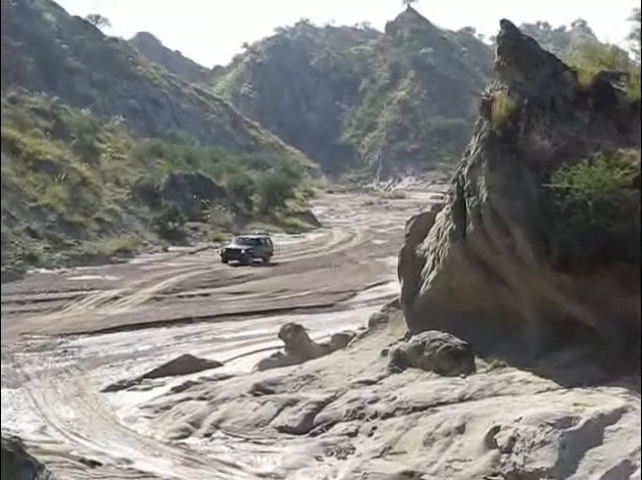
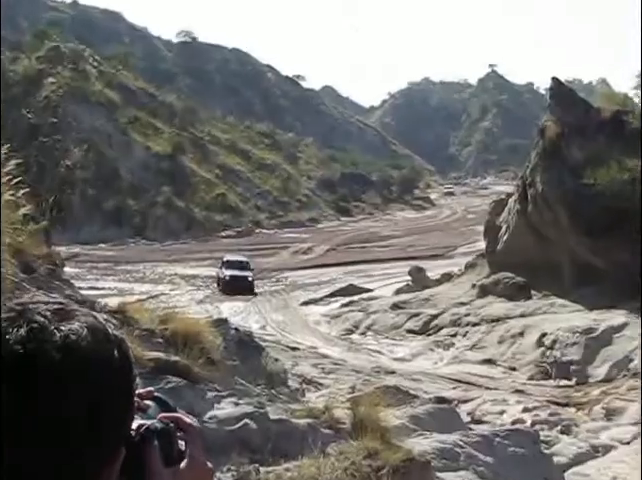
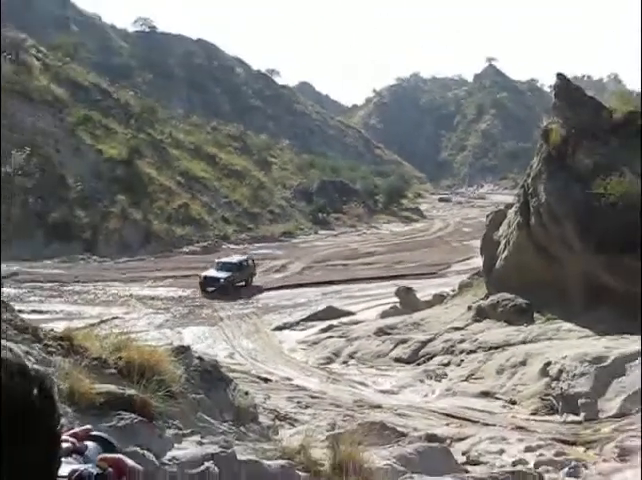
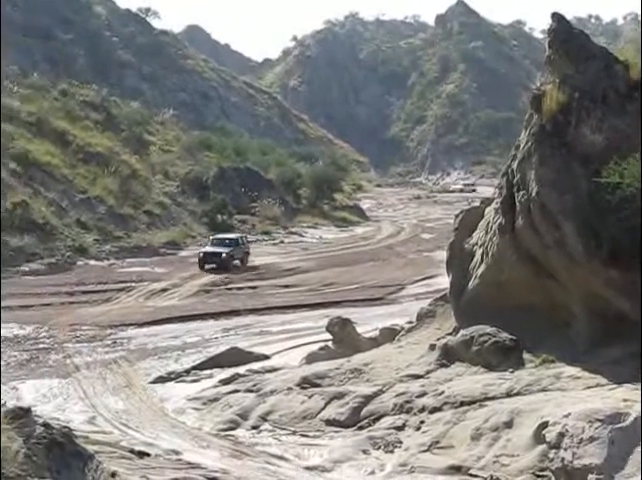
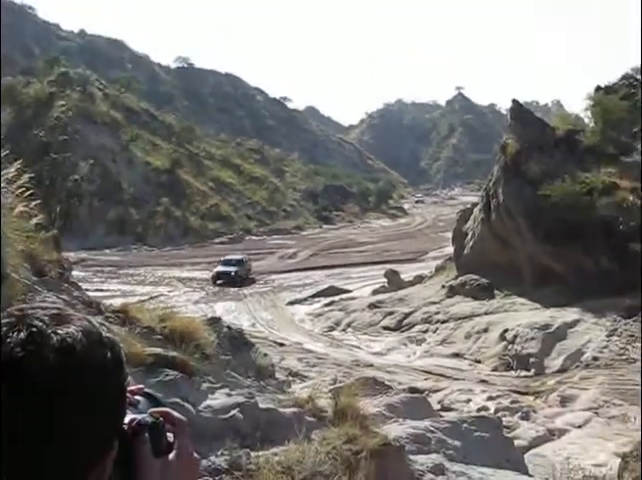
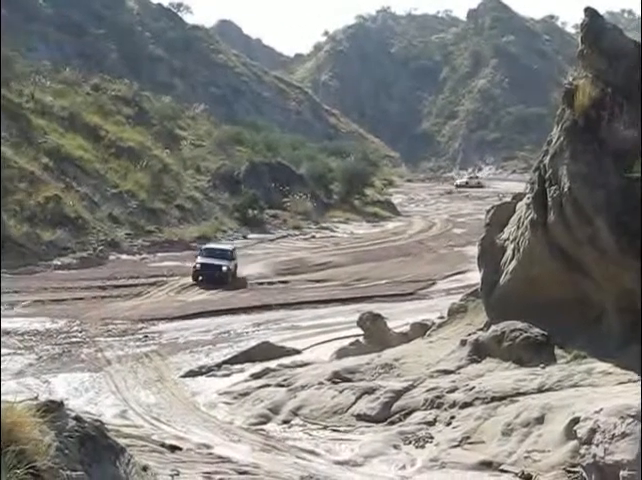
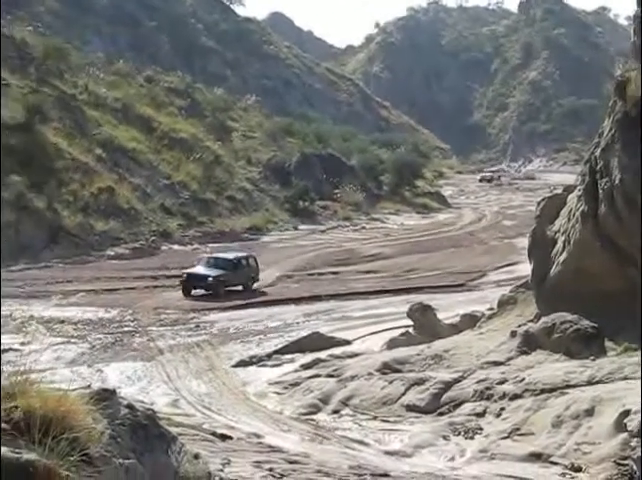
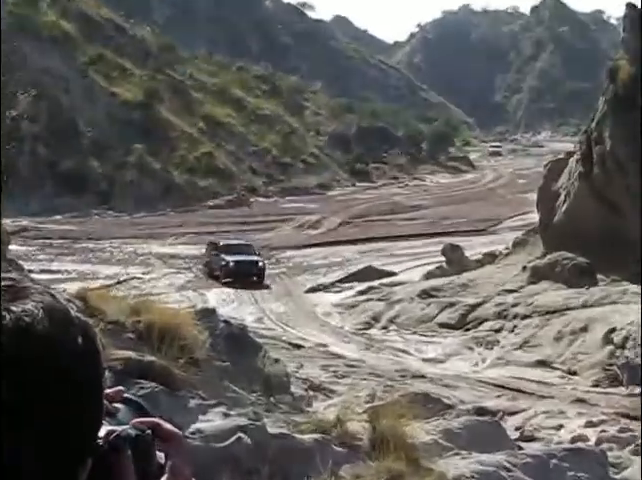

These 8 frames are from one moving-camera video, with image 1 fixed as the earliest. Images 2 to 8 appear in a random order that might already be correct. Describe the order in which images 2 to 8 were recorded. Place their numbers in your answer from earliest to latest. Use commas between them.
4, 6, 7, 3, 5, 2, 8
